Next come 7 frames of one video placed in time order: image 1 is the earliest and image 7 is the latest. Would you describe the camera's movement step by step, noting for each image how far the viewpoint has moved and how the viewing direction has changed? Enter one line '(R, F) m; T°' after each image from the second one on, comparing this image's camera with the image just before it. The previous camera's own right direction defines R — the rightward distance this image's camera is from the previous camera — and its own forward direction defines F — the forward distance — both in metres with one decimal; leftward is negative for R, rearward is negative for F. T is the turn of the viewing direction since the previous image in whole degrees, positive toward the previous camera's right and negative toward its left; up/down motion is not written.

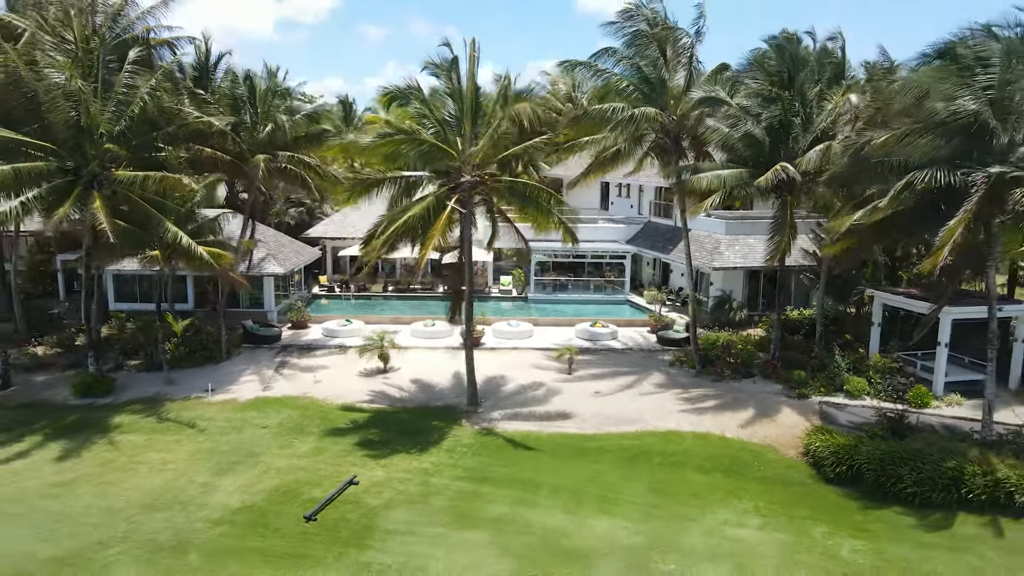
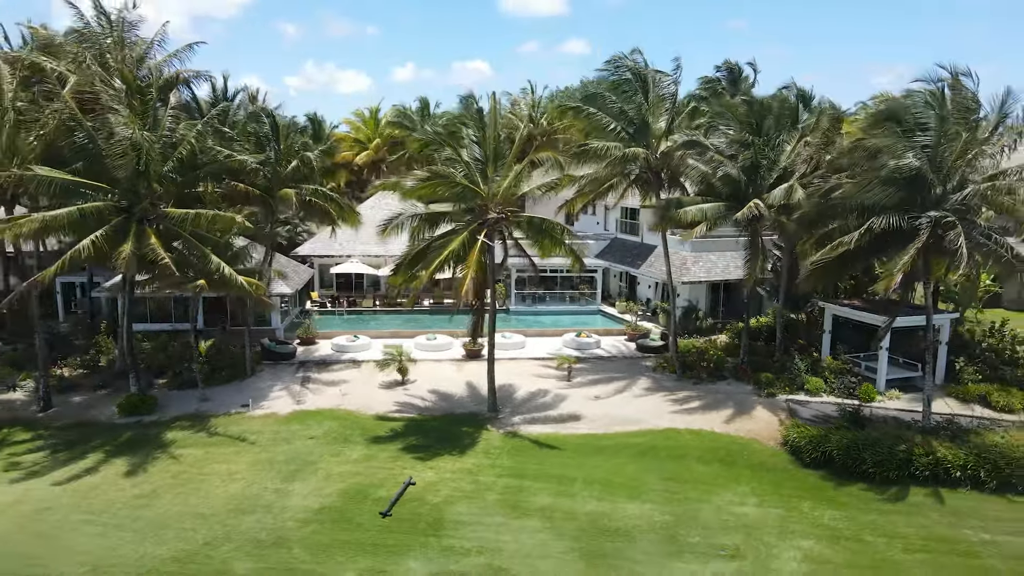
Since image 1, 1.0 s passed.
(-2.4, -2.4) m; +6°
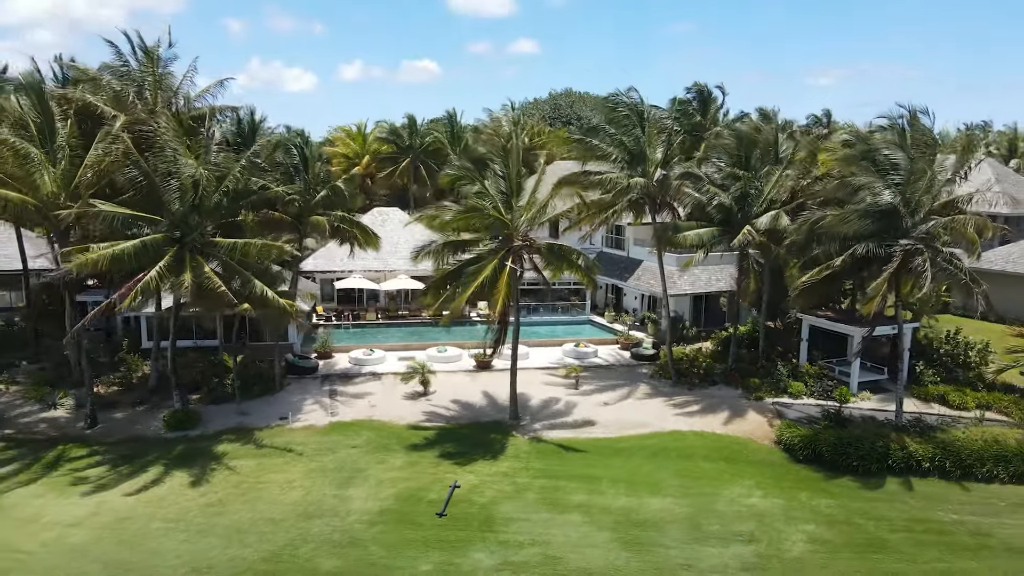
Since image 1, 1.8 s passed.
(-2.1, -2.1) m; +4°
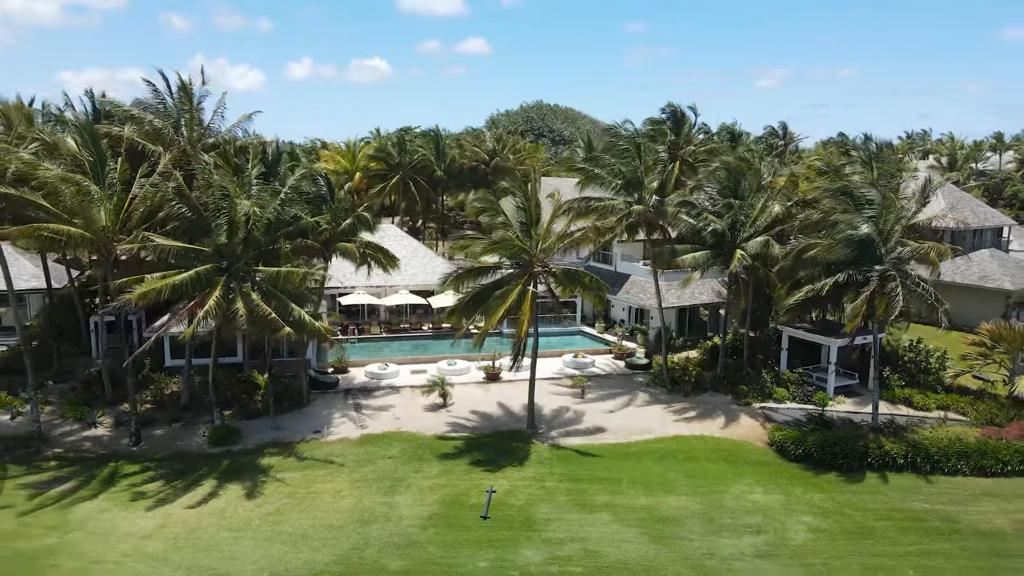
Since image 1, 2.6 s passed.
(-2.1, -2.1) m; +4°
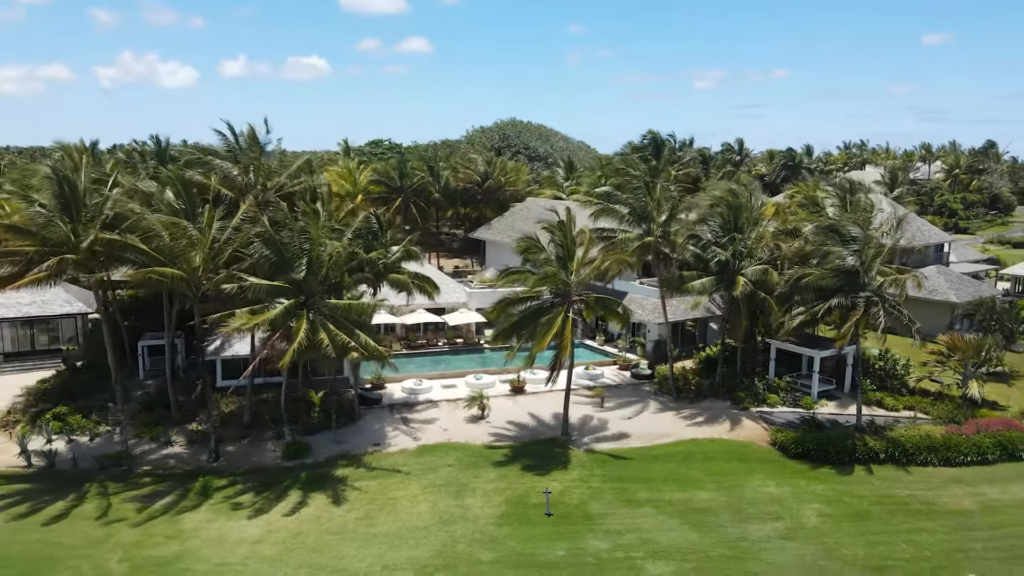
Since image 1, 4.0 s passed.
(-3.5, -3.3) m; +4°
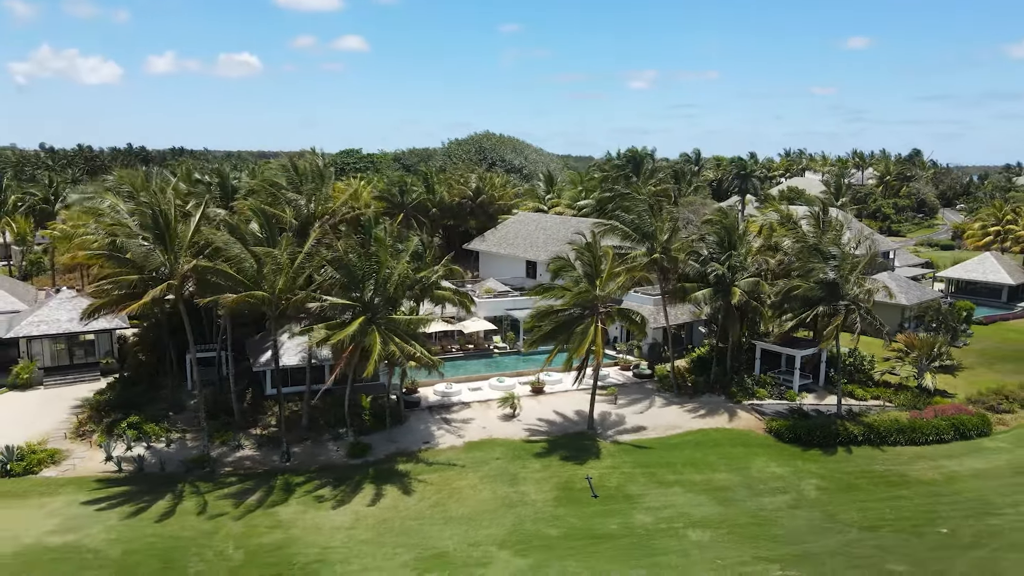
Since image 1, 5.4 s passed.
(-3.9, -3.7) m; +5°
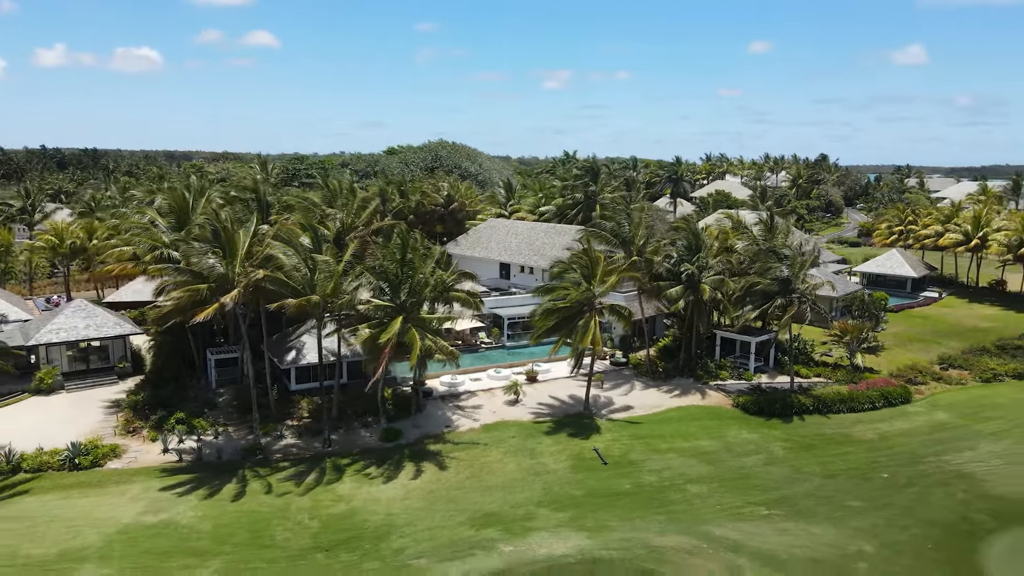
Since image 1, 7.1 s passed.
(-4.3, -4.3) m; +6°
